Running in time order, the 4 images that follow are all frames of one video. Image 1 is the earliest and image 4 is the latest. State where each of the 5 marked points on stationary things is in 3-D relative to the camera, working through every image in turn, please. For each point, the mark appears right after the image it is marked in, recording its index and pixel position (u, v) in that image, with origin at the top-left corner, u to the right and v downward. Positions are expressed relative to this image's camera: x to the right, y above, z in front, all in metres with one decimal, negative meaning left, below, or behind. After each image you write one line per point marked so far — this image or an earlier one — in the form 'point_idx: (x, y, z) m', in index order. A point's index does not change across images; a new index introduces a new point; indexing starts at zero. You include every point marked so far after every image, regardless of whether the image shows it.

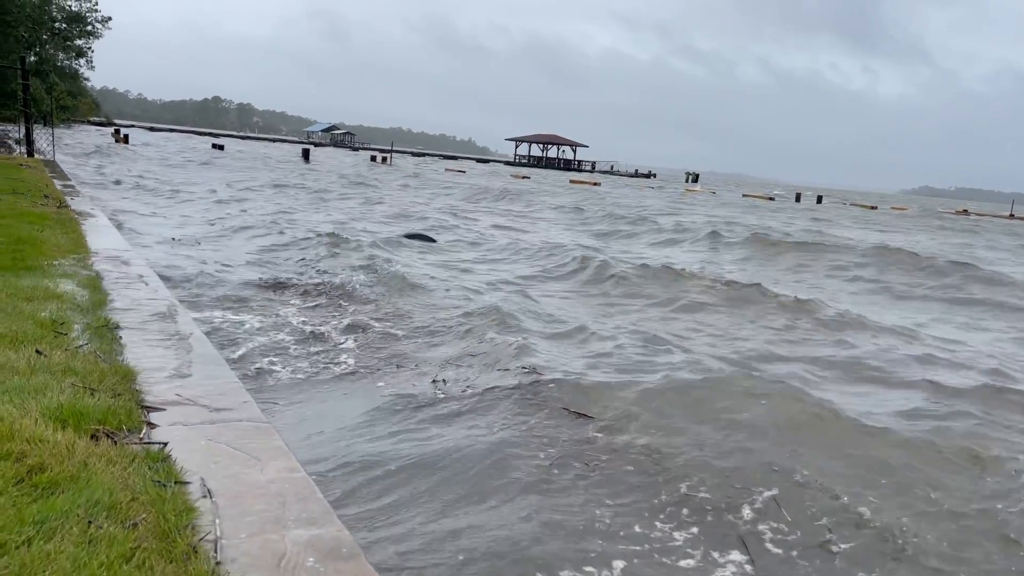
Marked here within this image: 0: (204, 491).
0: (-1.4, -0.9, +3.1) m
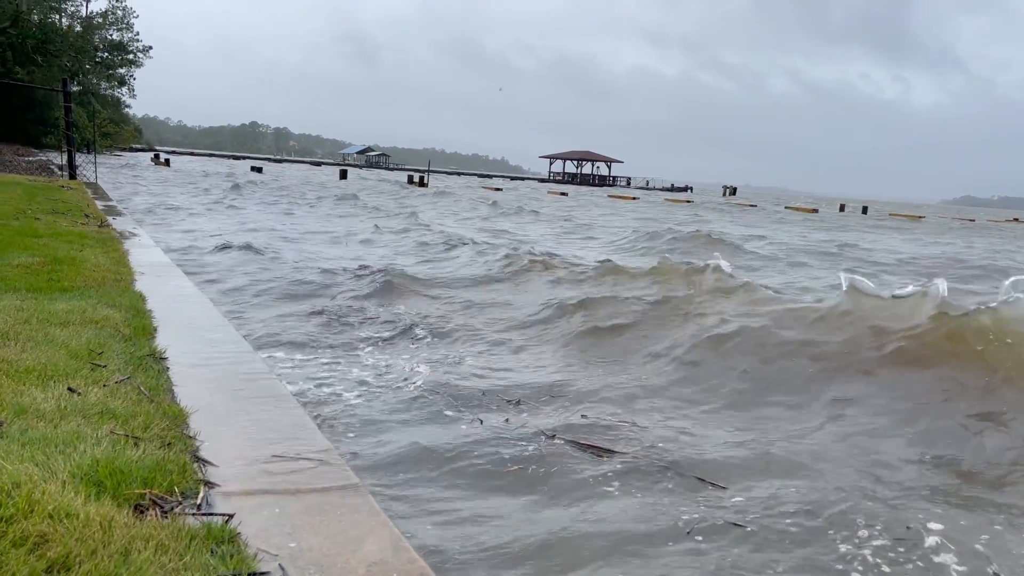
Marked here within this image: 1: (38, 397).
0: (-0.7, -0.9, +2.3) m
1: (-2.2, -0.5, +3.3) m
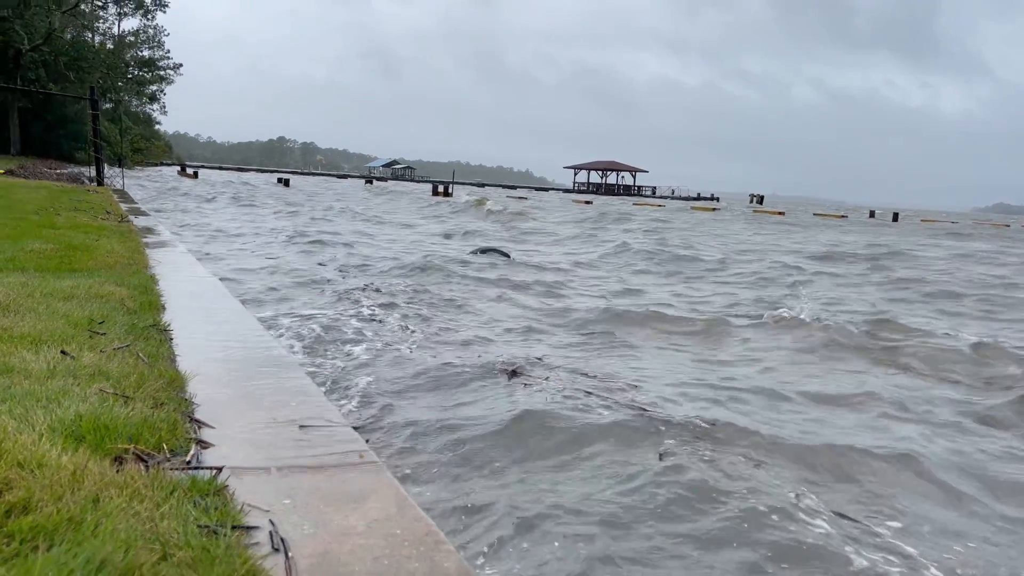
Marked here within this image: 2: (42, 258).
0: (-0.7, -0.7, +2.0) m
1: (-2.1, -0.3, +3.1) m
2: (-3.9, +0.2, +5.9) m
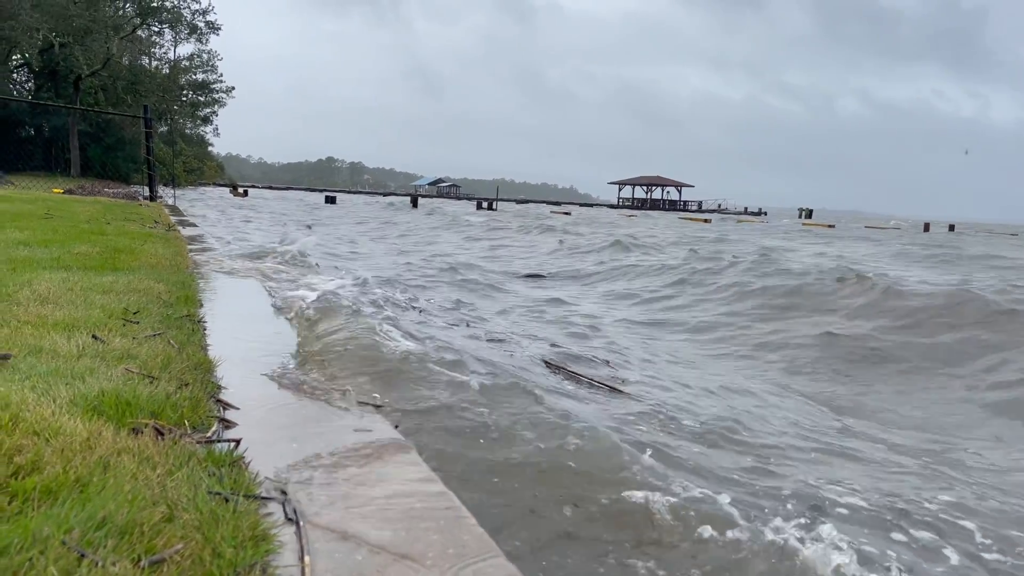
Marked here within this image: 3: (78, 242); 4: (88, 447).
0: (-0.6, -0.6, +1.9) m
1: (-2.0, -0.2, +3.1) m
2: (-3.5, +0.2, +6.0) m
3: (-4.3, +0.5, +7.1) m
4: (-1.2, -0.4, +2.0) m
